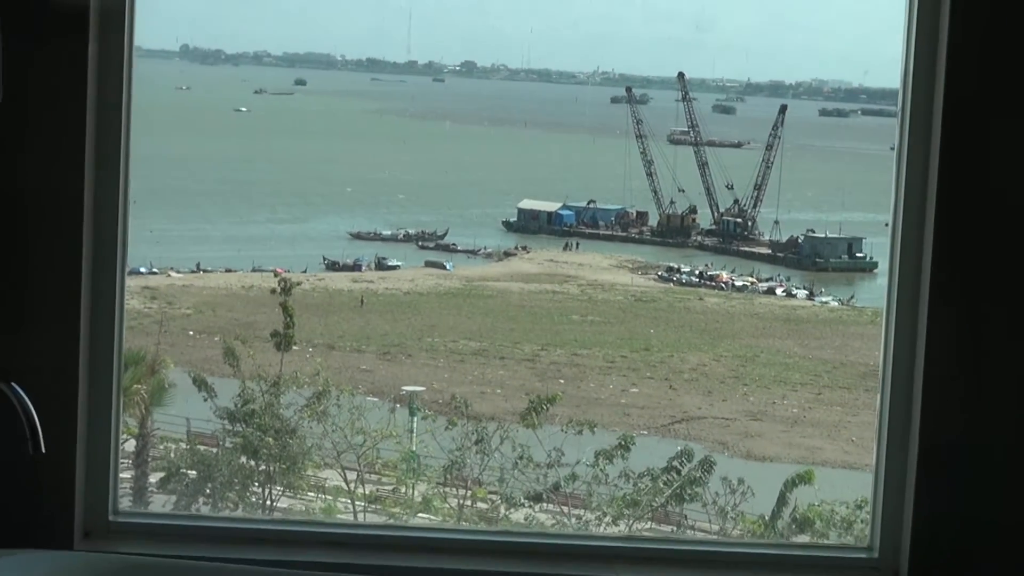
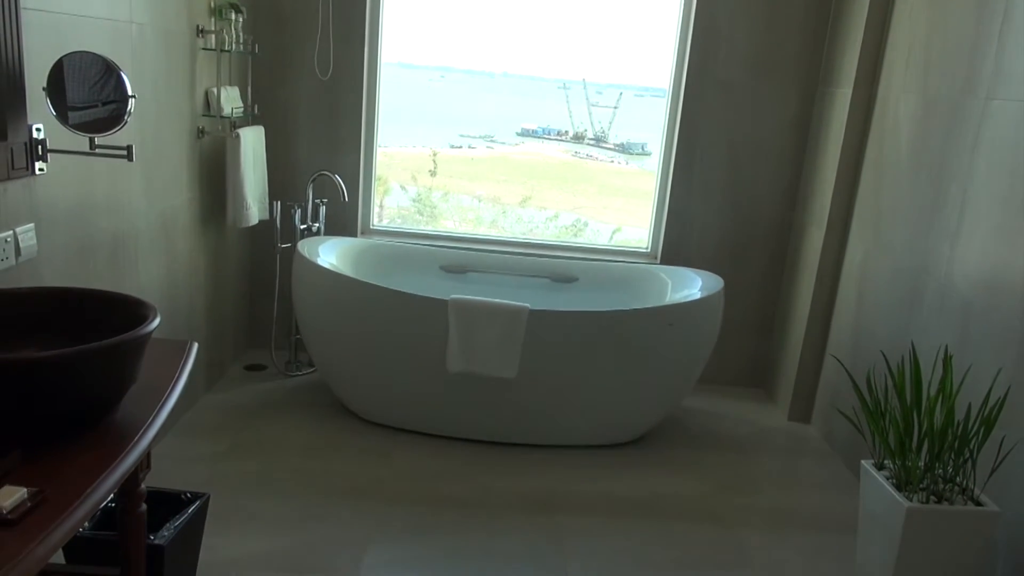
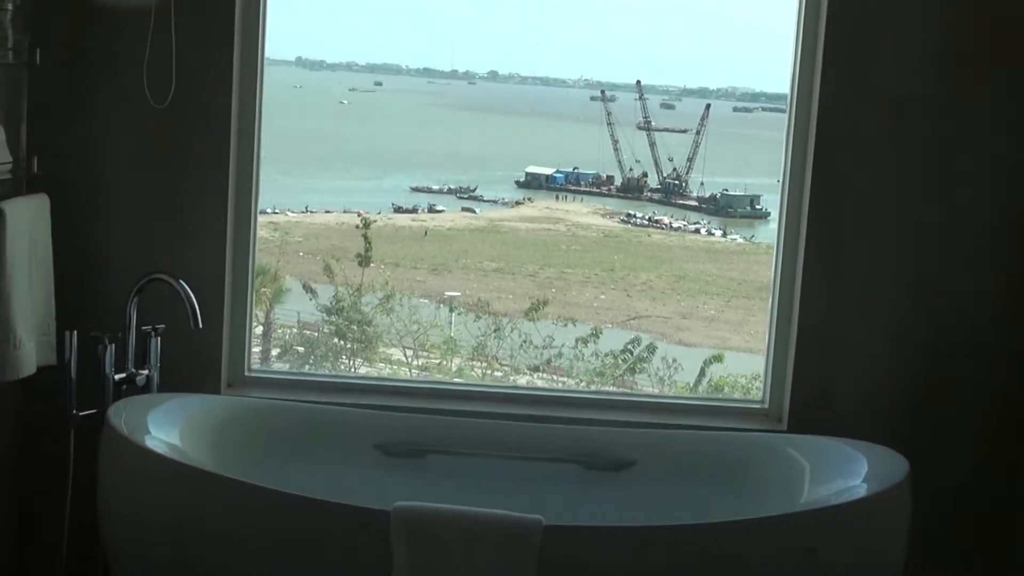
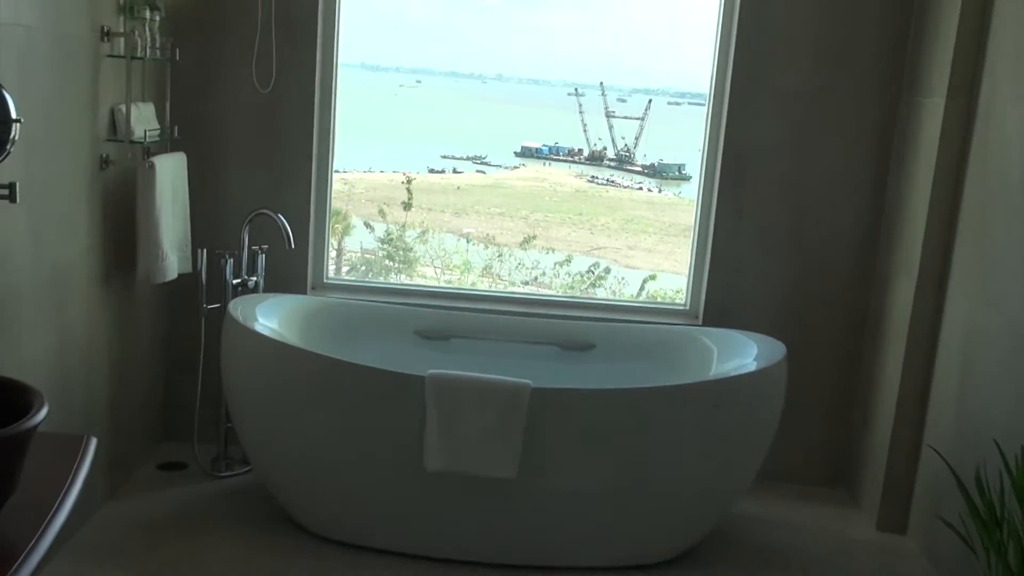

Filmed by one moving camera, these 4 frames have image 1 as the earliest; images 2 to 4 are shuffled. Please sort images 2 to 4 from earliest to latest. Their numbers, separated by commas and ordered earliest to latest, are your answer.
3, 4, 2
